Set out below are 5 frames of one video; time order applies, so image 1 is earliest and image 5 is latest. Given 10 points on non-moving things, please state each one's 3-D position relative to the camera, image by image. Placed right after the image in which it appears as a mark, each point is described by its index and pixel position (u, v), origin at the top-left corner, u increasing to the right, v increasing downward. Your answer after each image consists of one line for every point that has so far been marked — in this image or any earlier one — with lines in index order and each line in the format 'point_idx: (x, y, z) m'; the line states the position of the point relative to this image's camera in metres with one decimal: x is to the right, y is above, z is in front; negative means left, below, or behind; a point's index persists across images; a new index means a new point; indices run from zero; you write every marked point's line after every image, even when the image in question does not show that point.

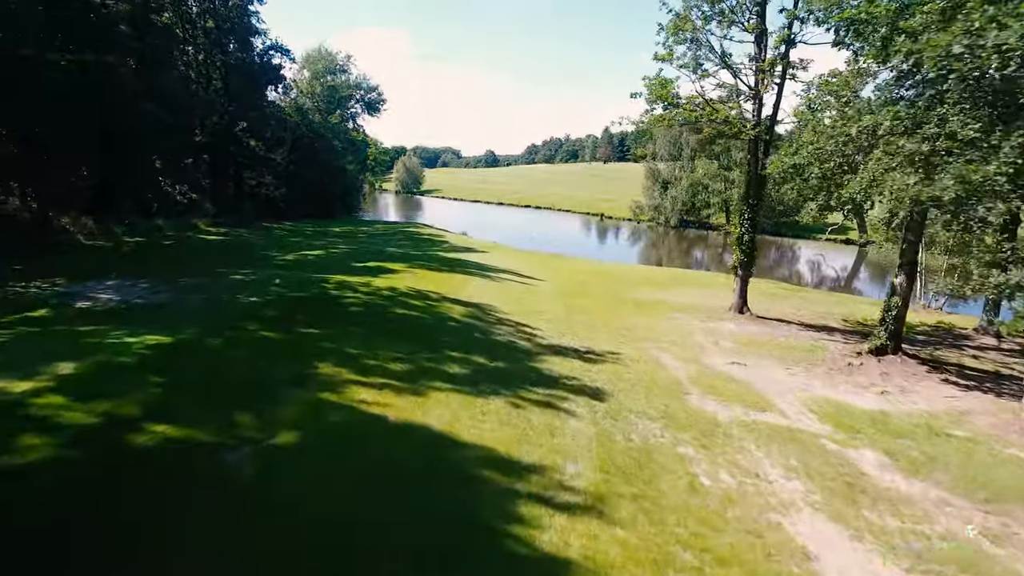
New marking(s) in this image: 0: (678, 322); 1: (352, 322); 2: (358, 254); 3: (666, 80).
0: (+4.7, -1.0, +14.0) m
1: (-2.8, -0.6, +8.5) m
2: (-5.5, +1.2, +17.2) m
3: (+4.8, +6.4, +15.1) m
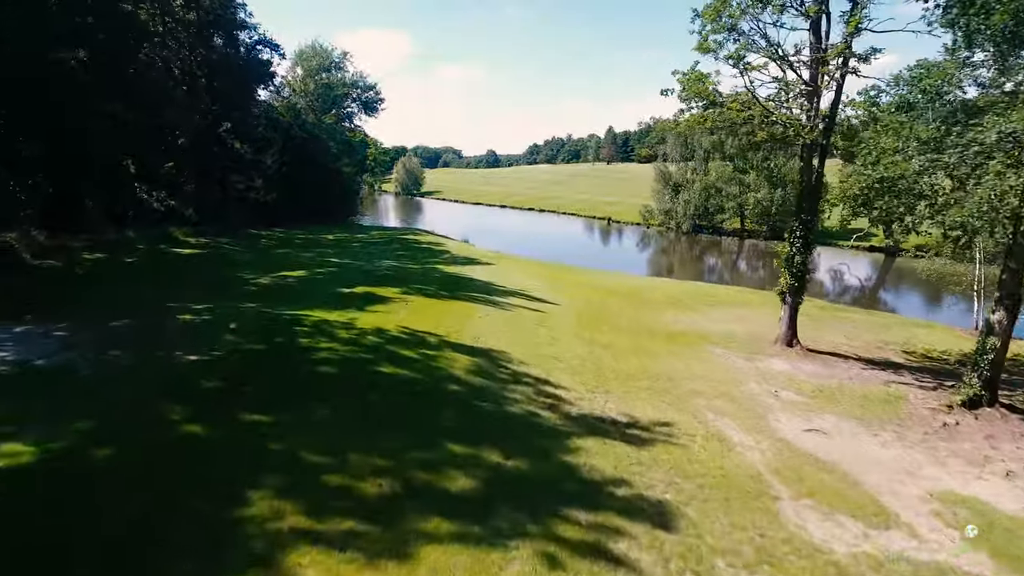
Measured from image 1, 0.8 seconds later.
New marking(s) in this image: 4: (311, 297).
0: (+5.0, -1.7, +11.8) m
1: (-2.5, -1.4, +6.3) m
2: (-5.2, +0.4, +15.0) m
3: (+5.1, +5.6, +12.9) m
4: (-4.9, -0.2, +11.8) m
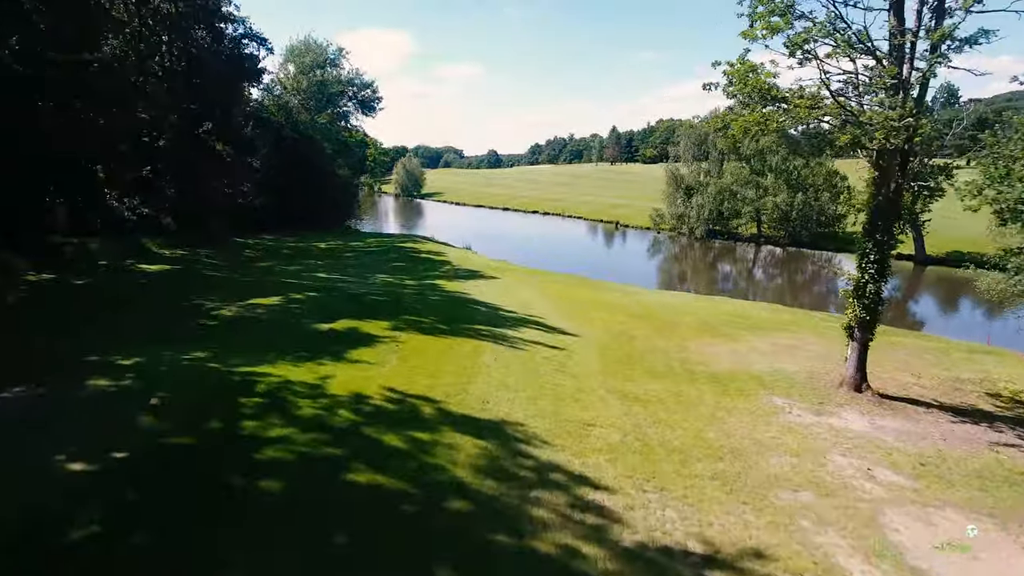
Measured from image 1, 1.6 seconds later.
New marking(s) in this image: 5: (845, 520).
0: (+5.3, -2.5, +9.6) m
1: (-2.2, -2.2, +4.1) m
2: (-4.9, -0.3, +12.8) m
3: (+5.4, +4.8, +10.6) m
4: (-4.6, -1.0, +9.6) m
5: (+4.2, -3.0, +6.2) m
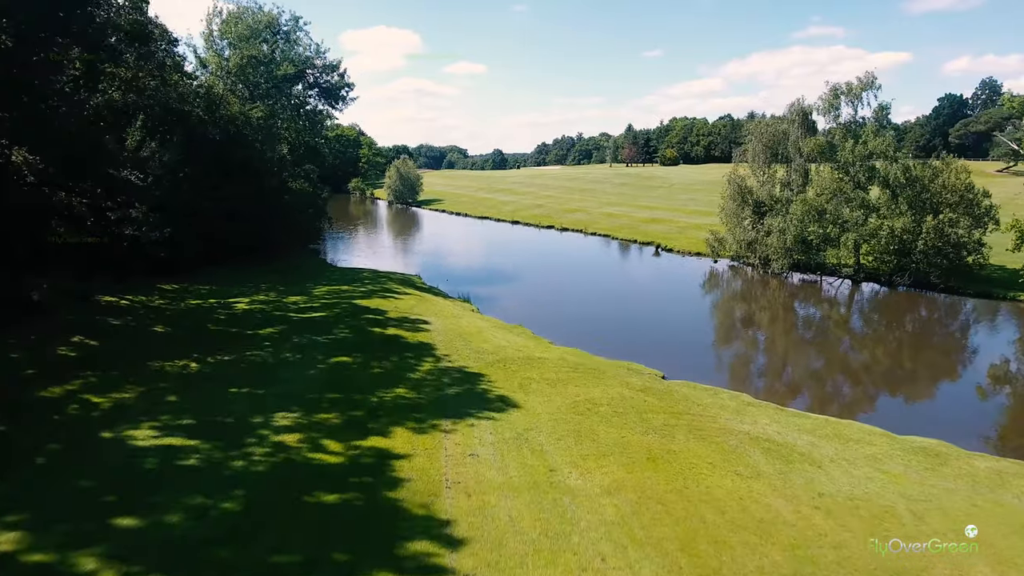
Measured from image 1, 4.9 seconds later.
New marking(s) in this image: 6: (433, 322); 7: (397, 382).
0: (+6.0, -5.9, -1.2) m
1: (-1.7, -5.6, -6.6) m
2: (-4.3, -3.7, +2.1) m
3: (+6.1, +1.4, -0.1) m
4: (-3.9, -4.4, -1.1) m
5: (+4.8, -6.4, -4.6) m
6: (-3.0, -1.2, +18.8) m
7: (-3.1, -2.5, +13.3) m
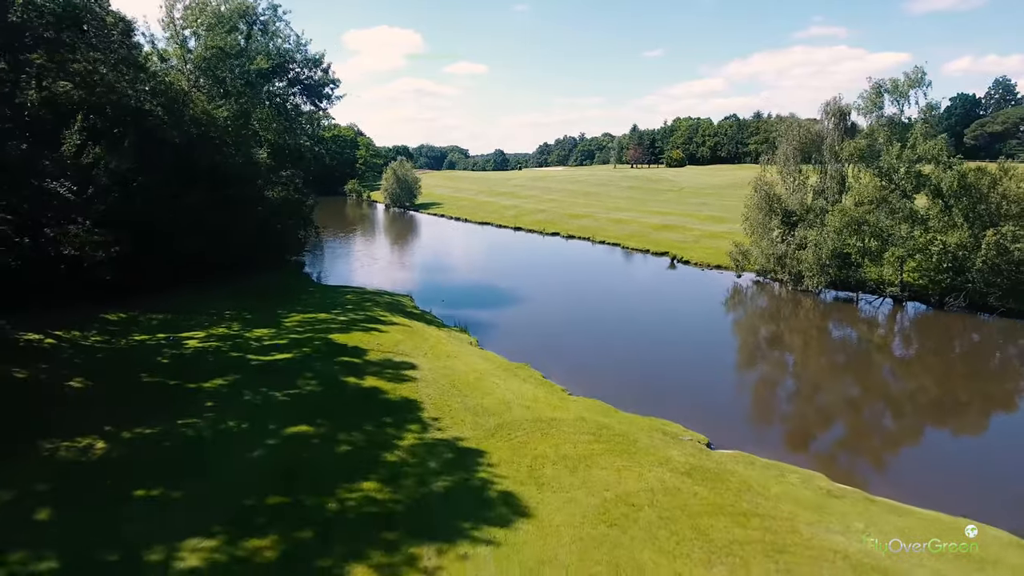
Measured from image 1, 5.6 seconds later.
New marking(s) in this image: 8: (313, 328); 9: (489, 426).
0: (+6.1, -7.1, -4.4) m
1: (-1.5, -6.7, -9.8) m
2: (-4.1, -4.9, -1.1) m
3: (+6.2, +0.2, -3.4) m
4: (-3.8, -5.5, -4.4) m
5: (+4.9, -7.6, -7.8) m
6: (-2.8, -2.4, +15.6) m
7: (-3.0, -3.7, +10.0) m
8: (-7.3, -1.5, +18.2) m
9: (-0.6, -3.4, +12.5) m
